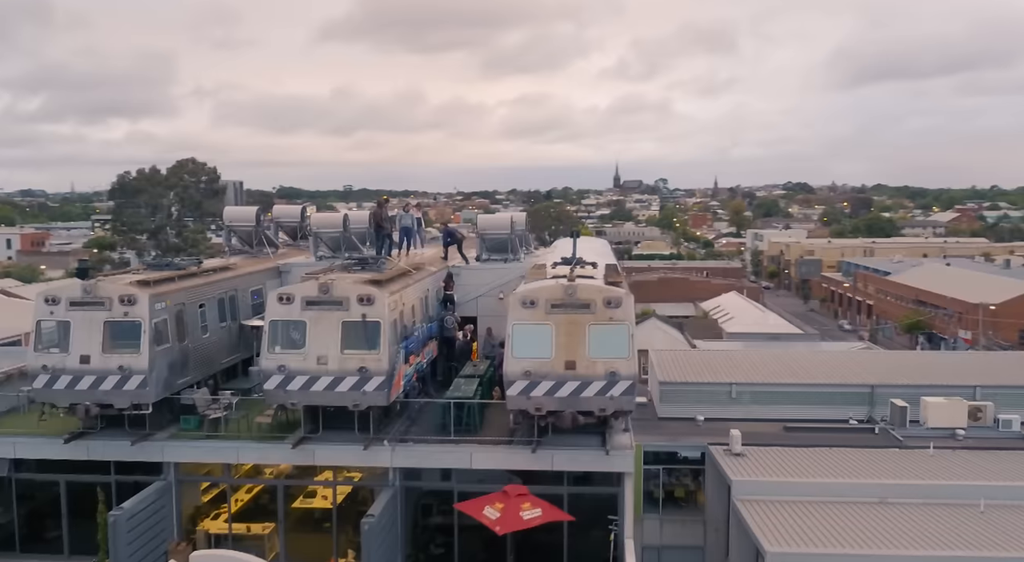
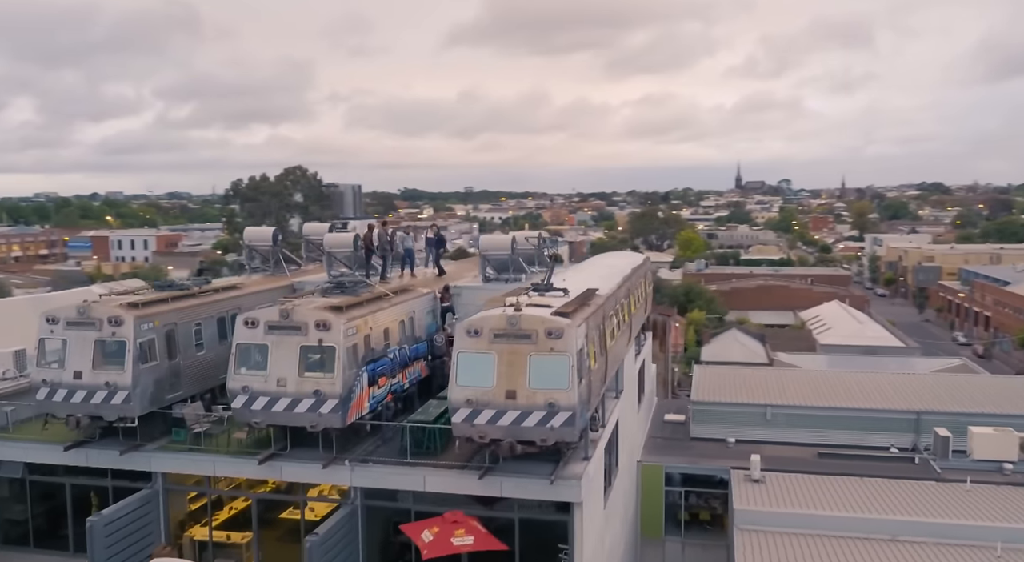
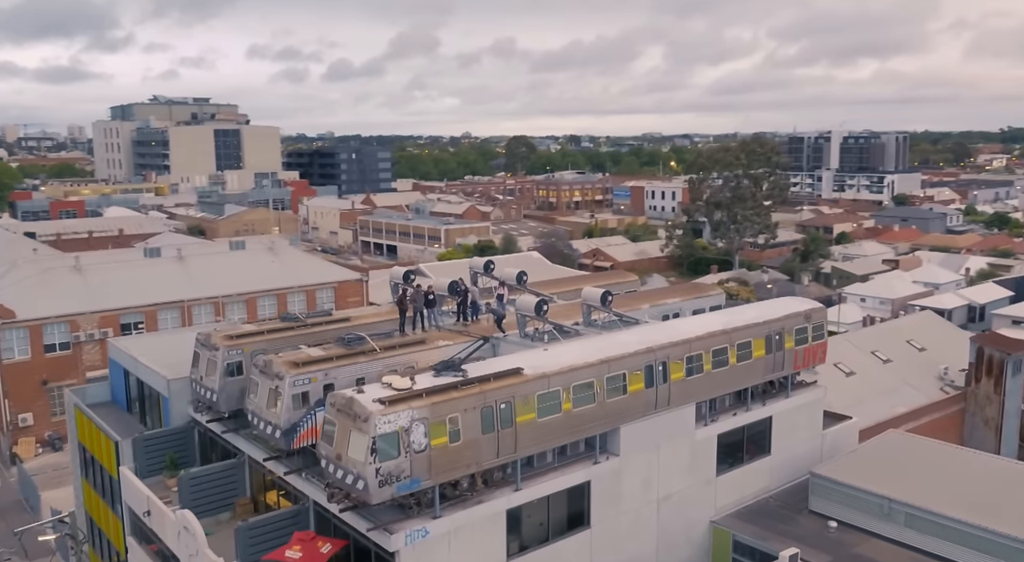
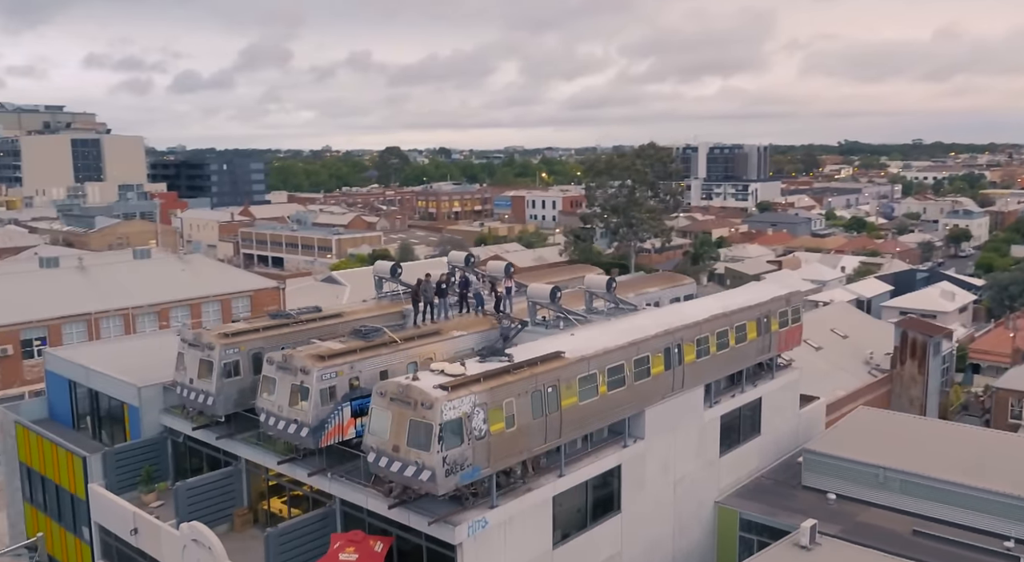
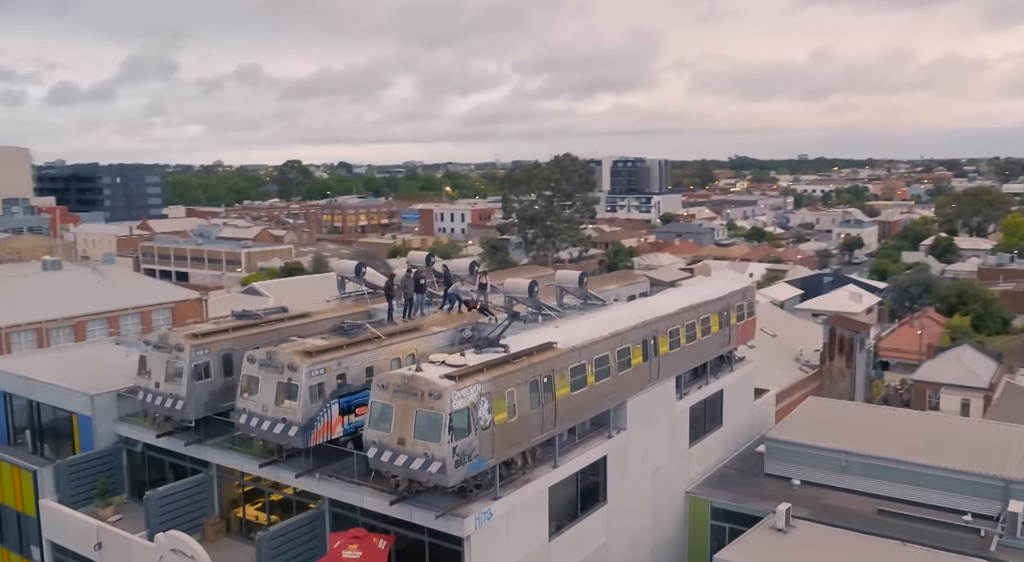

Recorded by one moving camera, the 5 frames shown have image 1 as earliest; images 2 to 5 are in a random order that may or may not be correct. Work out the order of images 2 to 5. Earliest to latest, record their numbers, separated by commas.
2, 5, 4, 3
